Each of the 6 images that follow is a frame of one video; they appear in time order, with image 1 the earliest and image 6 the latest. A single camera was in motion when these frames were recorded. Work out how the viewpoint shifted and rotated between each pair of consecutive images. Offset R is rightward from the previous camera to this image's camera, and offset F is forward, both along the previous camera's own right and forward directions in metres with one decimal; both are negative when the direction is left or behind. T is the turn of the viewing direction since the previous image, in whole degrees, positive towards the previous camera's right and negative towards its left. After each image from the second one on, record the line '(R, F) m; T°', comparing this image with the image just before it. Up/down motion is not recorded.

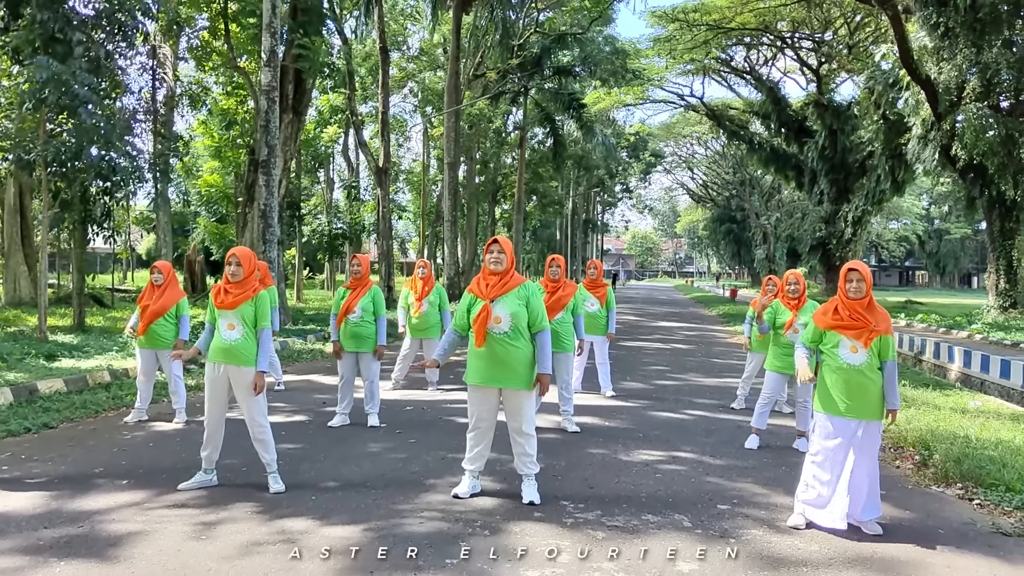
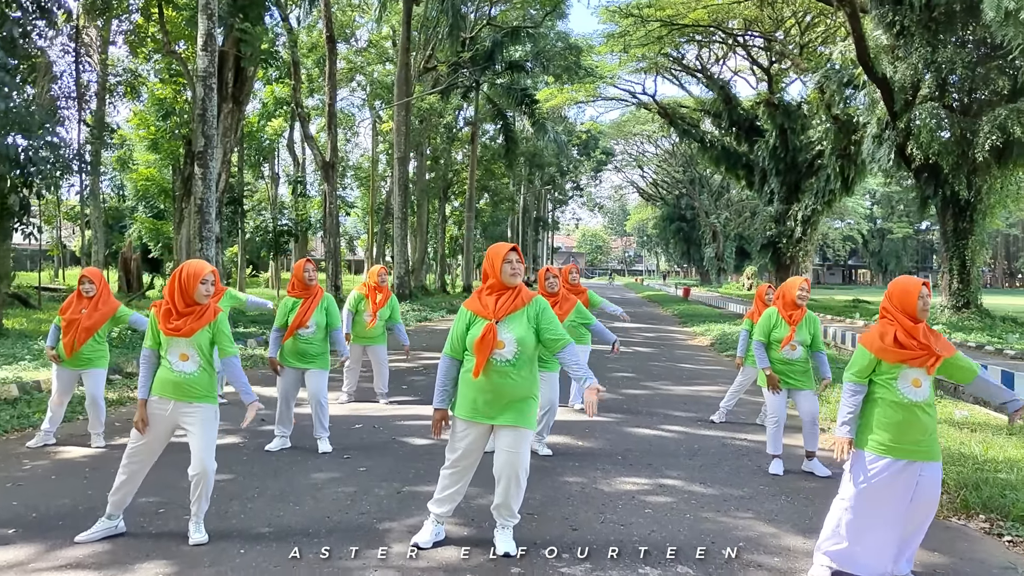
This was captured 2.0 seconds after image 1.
(-0.1, +0.7) m; +4°
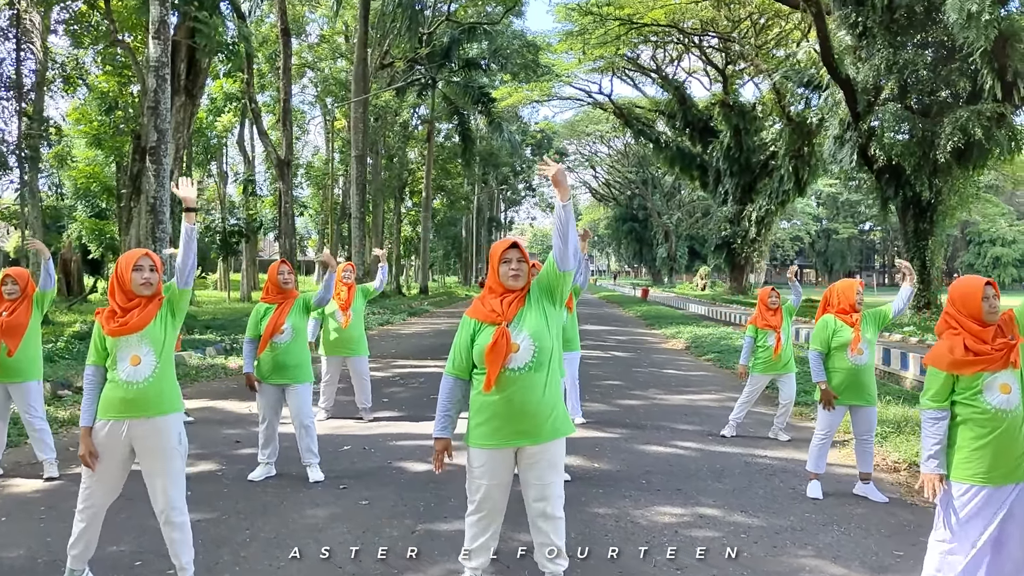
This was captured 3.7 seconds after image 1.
(-0.4, +0.5) m; +4°
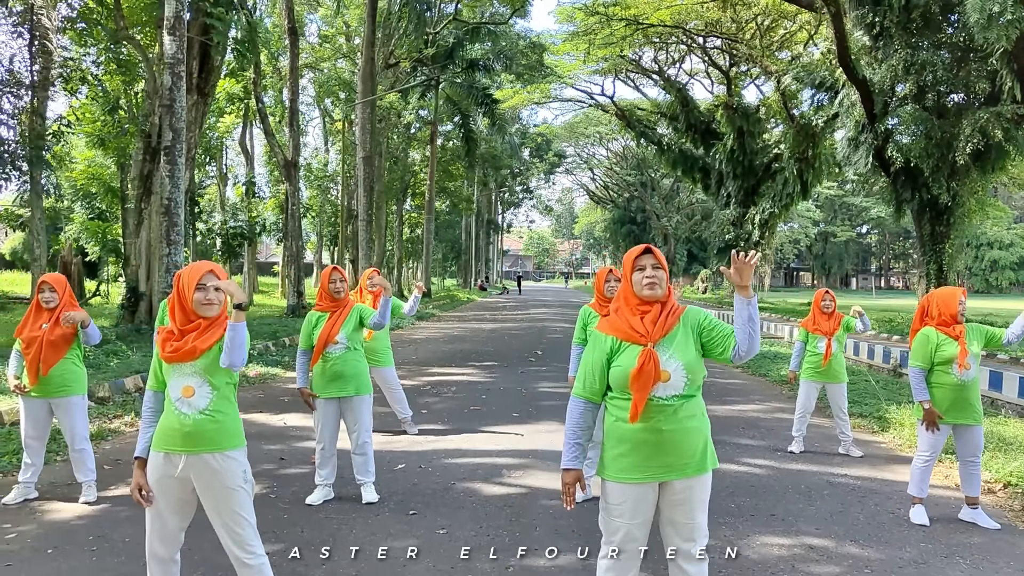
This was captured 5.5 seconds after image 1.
(-0.6, +0.4) m; 0°
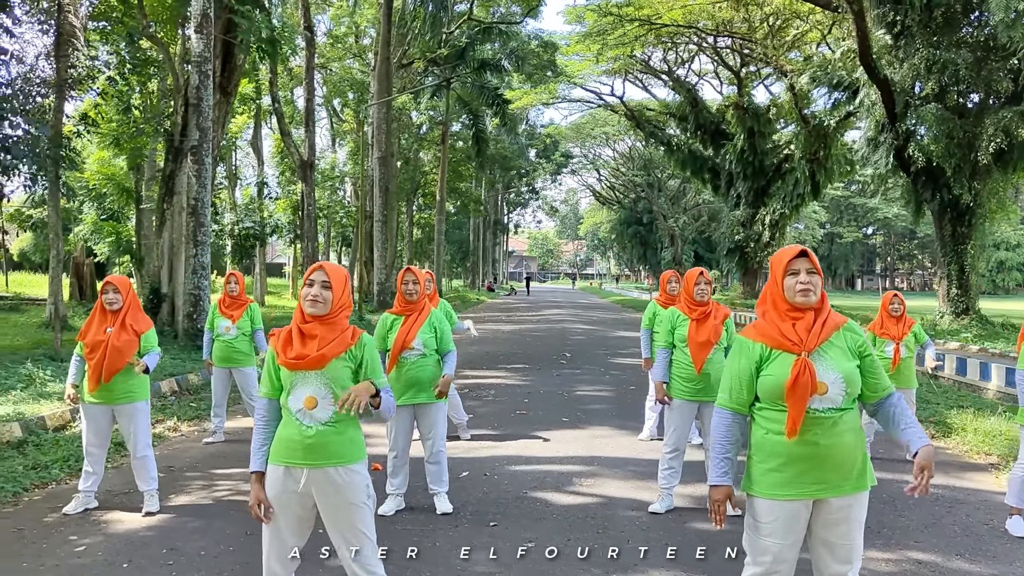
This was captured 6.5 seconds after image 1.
(-0.5, +0.2) m; 0°
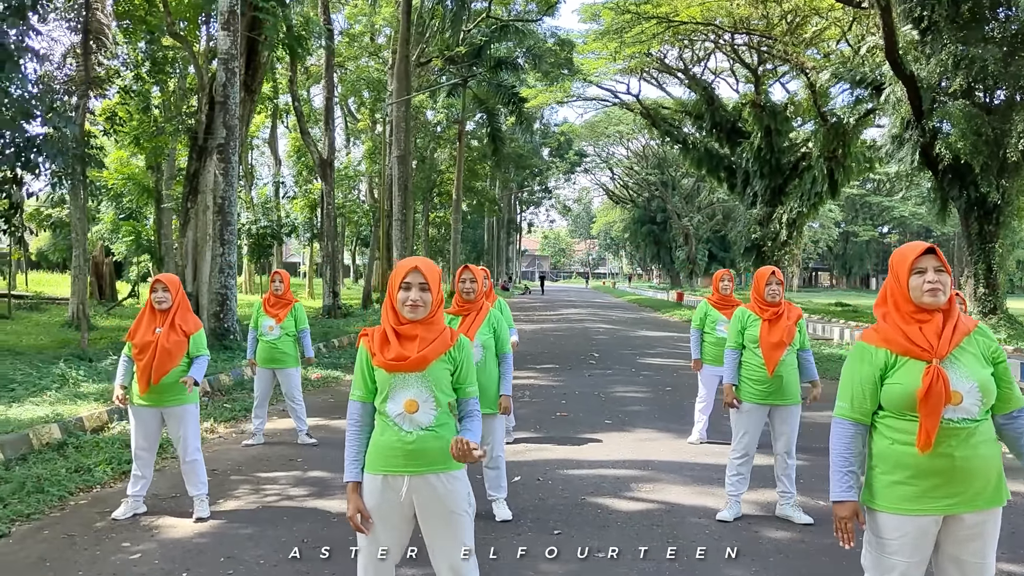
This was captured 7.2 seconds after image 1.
(-0.3, +0.2) m; -1°
